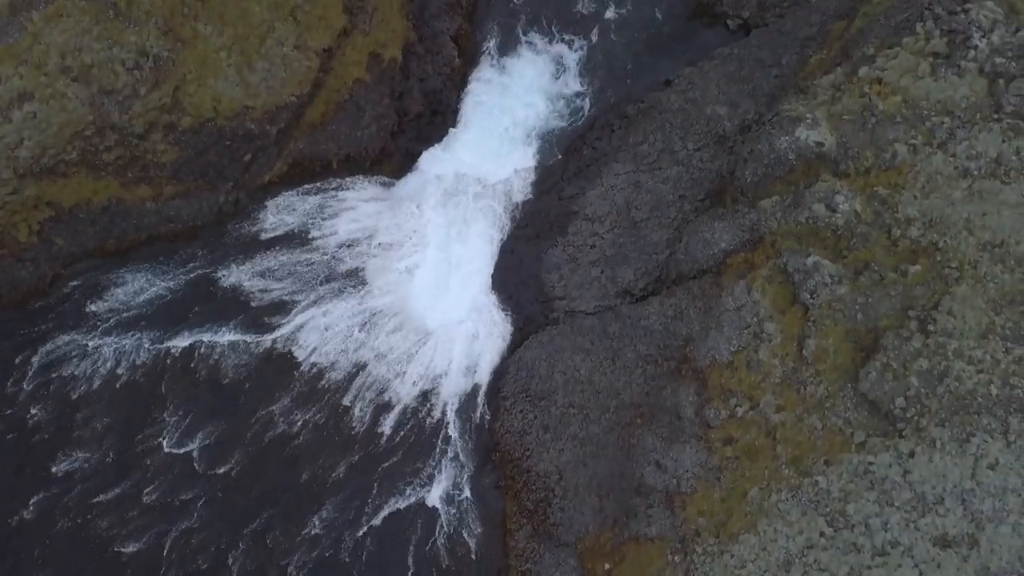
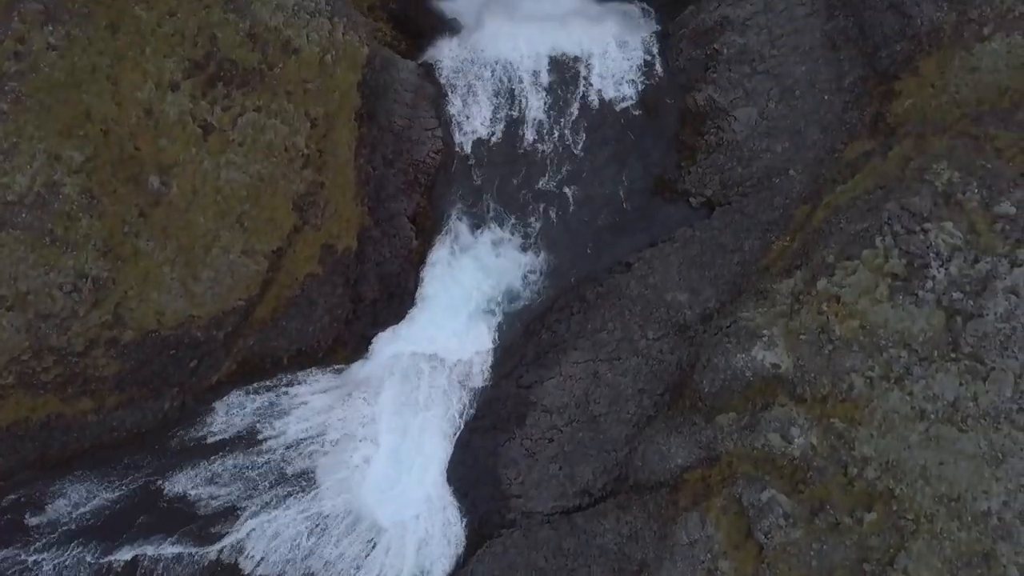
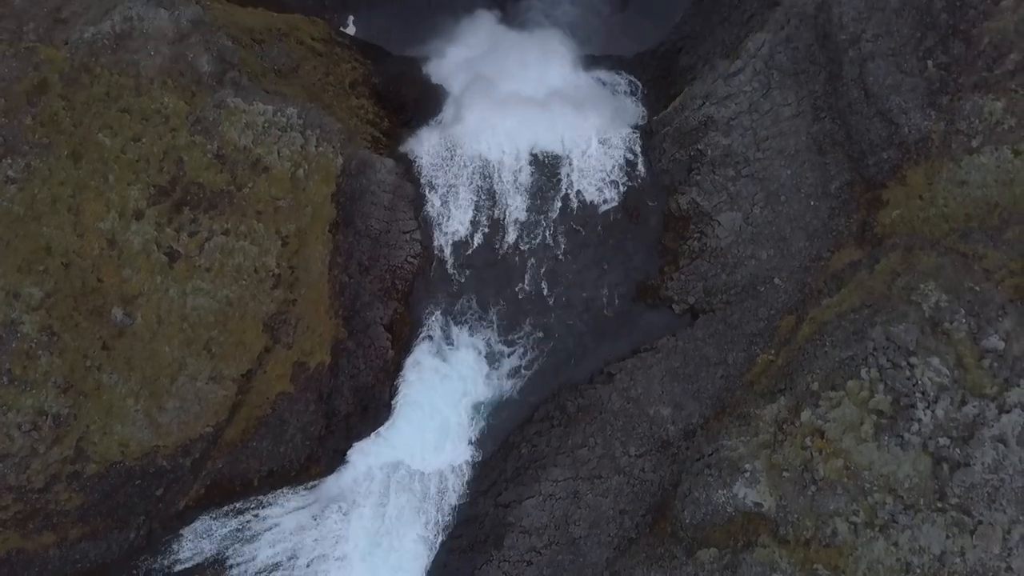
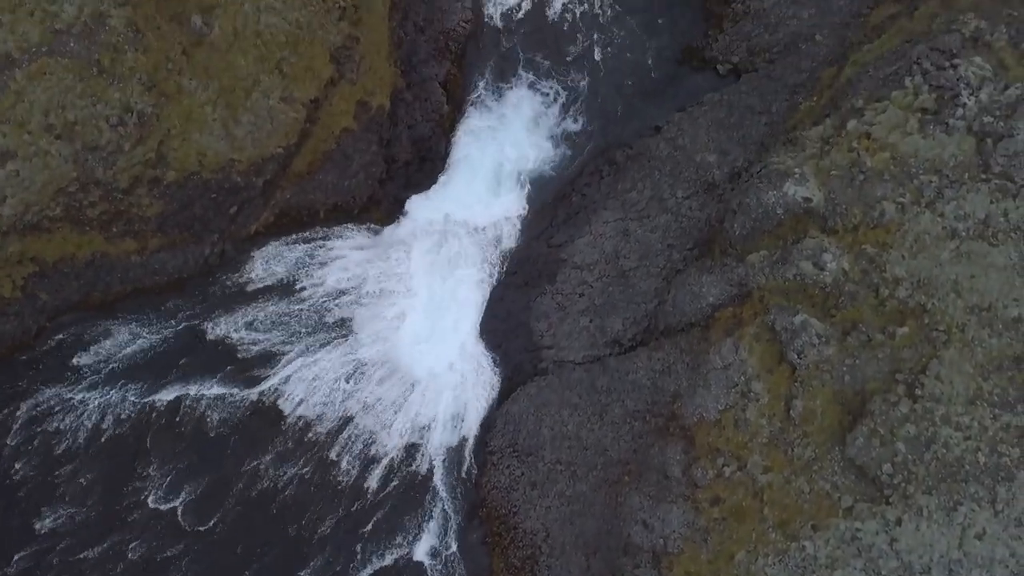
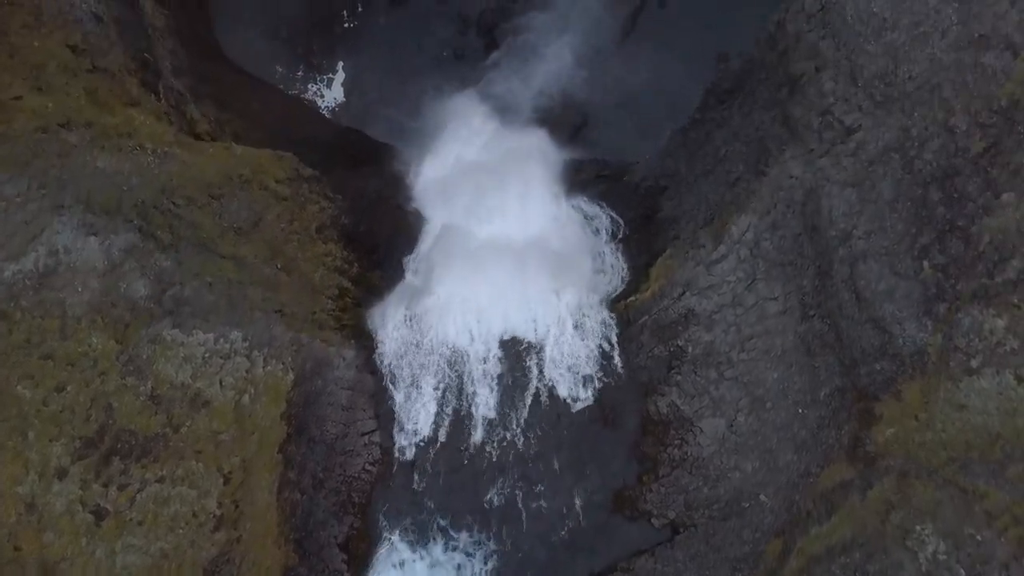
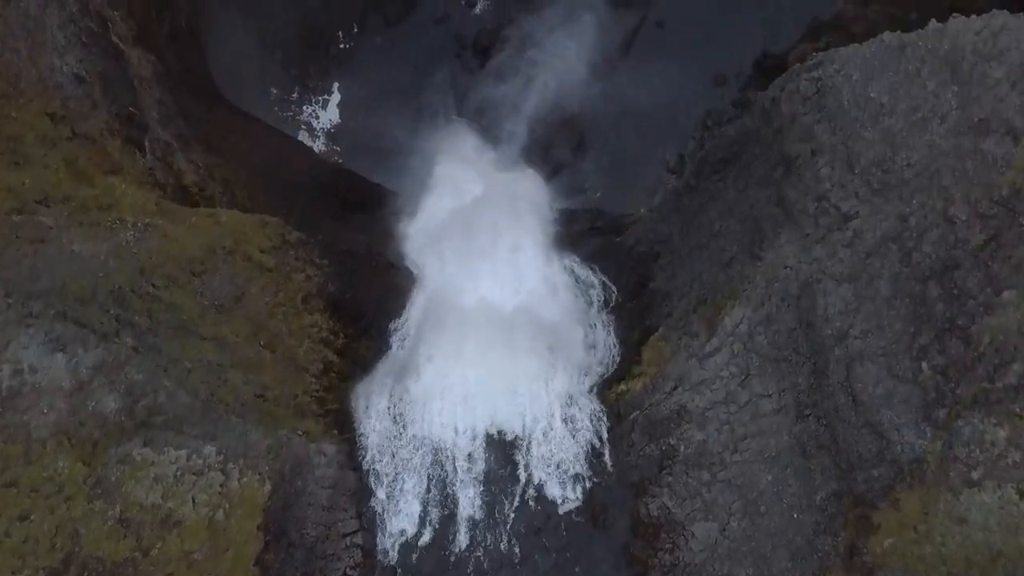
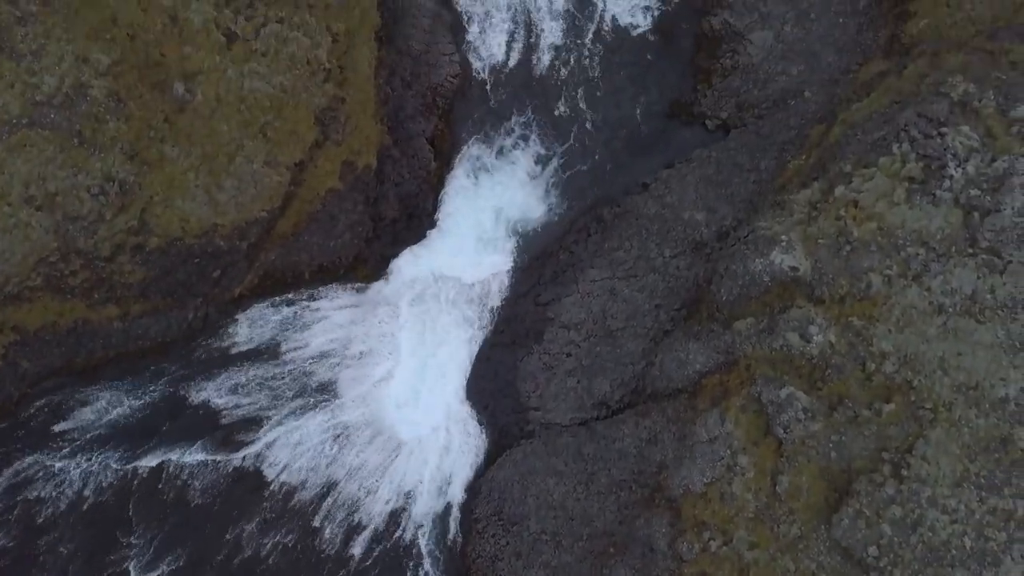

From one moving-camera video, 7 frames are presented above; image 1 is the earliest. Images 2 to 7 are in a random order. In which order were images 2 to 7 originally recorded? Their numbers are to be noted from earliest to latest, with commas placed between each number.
4, 7, 2, 3, 5, 6
